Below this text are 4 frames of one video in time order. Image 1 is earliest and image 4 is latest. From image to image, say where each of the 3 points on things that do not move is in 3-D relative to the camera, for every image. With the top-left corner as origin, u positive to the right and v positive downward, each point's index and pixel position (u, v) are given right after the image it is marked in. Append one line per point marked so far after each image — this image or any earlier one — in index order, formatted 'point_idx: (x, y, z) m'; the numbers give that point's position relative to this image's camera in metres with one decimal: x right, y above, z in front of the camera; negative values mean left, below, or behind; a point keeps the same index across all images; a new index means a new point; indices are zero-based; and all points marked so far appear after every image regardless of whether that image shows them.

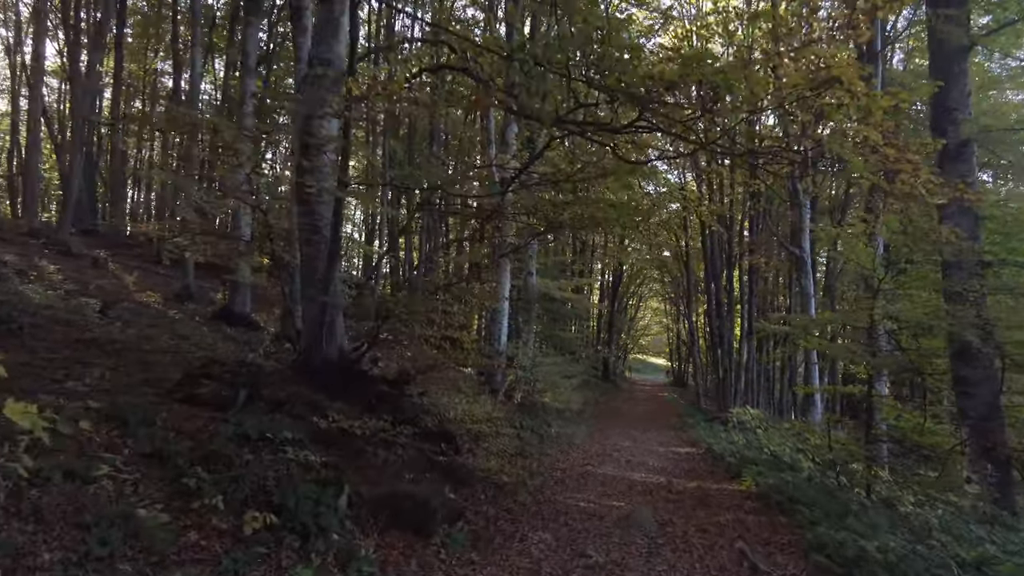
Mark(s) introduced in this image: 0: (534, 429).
0: (+0.4, -2.8, +12.5) m
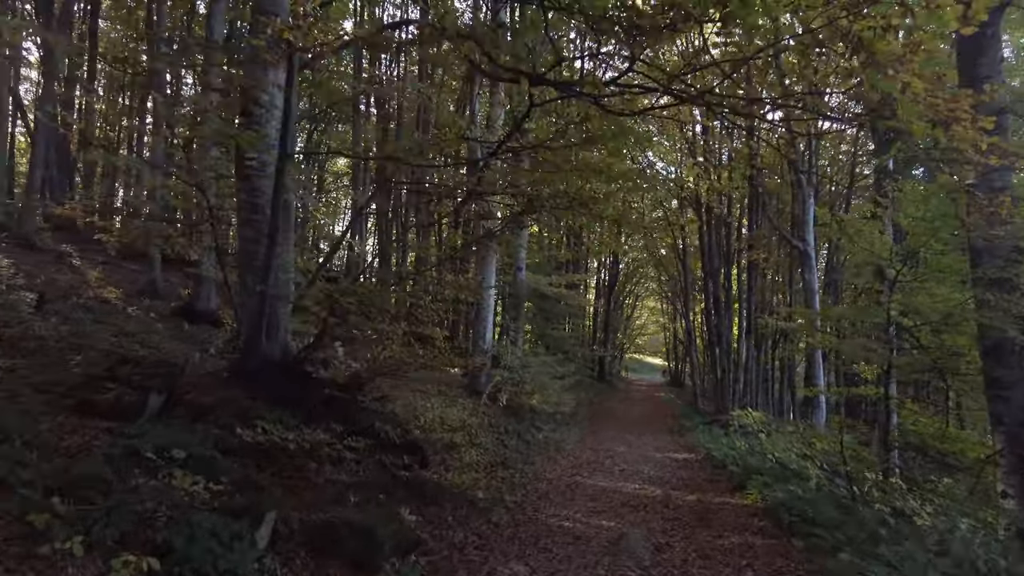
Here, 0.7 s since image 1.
0: (+0.1, -2.7, +11.5) m
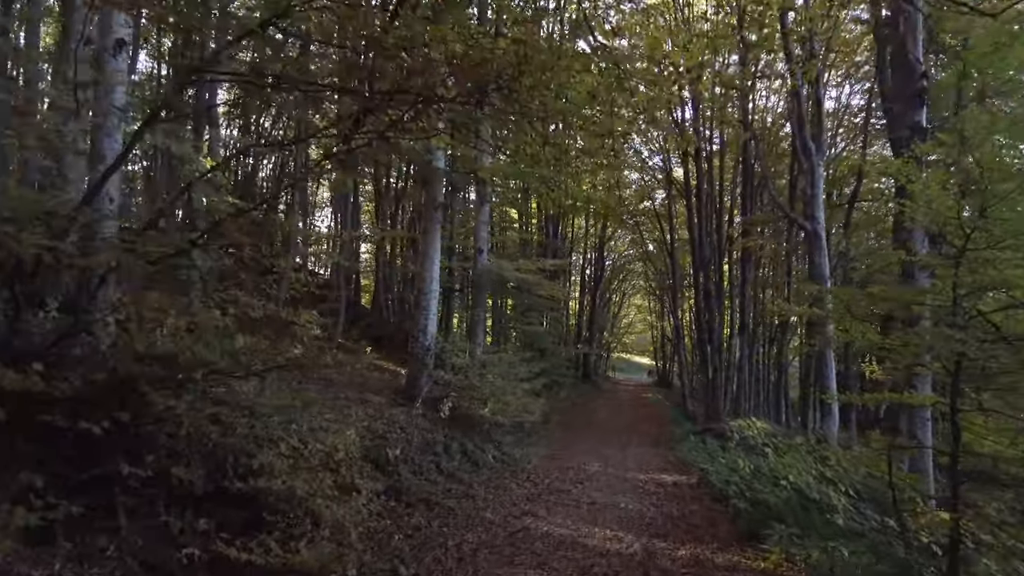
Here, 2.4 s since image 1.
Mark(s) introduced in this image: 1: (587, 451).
0: (-0.7, -2.4, +9.0) m
1: (+1.4, -3.2, +12.8) m
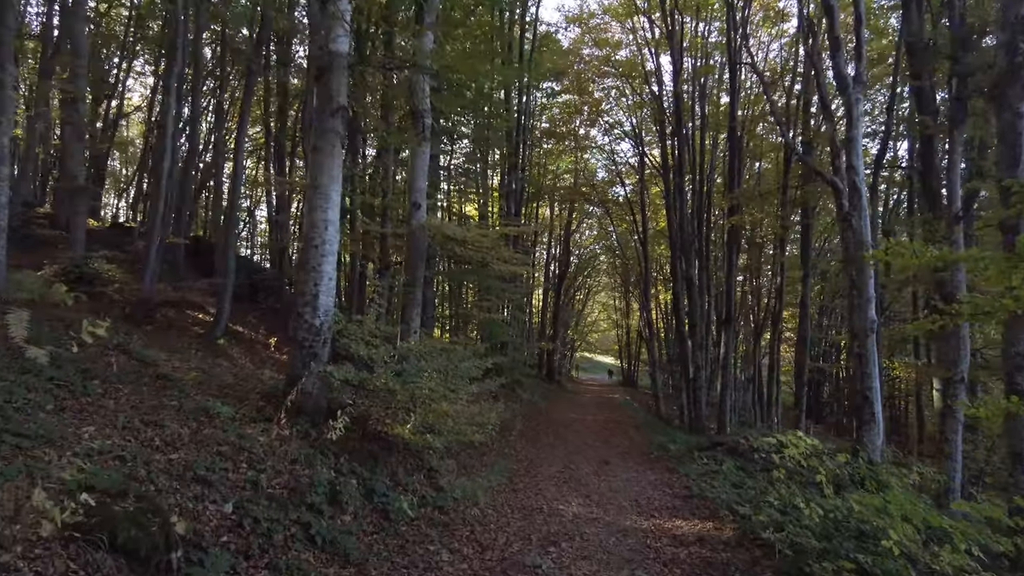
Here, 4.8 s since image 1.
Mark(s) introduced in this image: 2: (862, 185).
0: (-1.3, -1.9, +5.5) m
1: (+0.6, -2.7, +9.4) m
2: (+5.9, +1.7, +11.1) m
